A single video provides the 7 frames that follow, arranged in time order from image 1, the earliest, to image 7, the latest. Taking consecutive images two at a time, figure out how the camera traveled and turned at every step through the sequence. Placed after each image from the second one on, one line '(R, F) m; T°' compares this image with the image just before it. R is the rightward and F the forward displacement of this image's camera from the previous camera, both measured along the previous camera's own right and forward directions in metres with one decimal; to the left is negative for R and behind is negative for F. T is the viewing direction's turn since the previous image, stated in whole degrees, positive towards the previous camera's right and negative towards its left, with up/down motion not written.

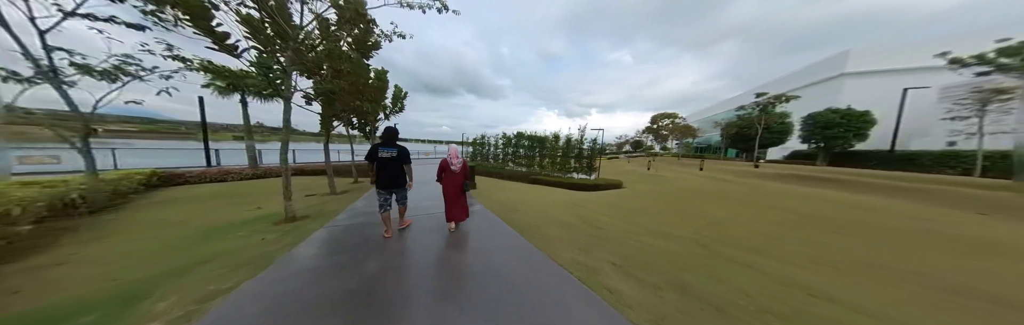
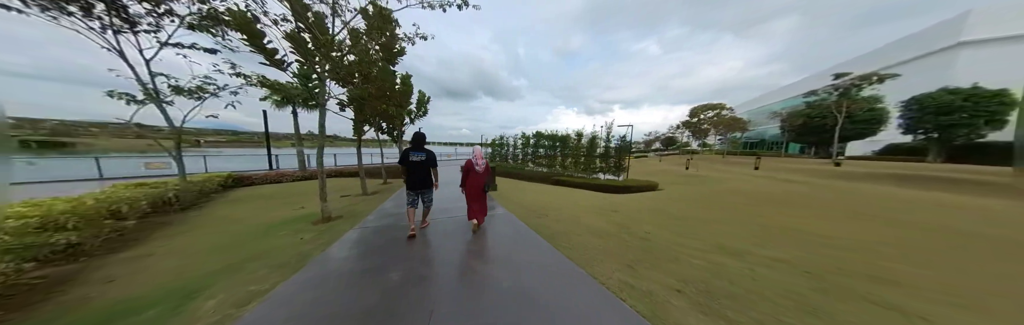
(-0.1, +0.2) m; -6°
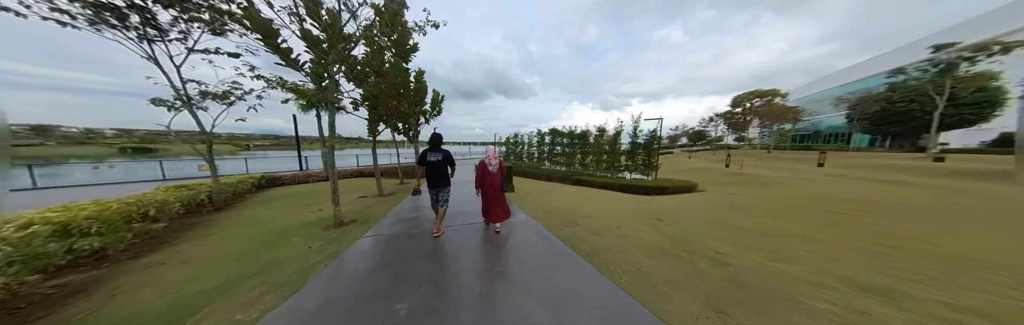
(-0.2, +0.4) m; -4°
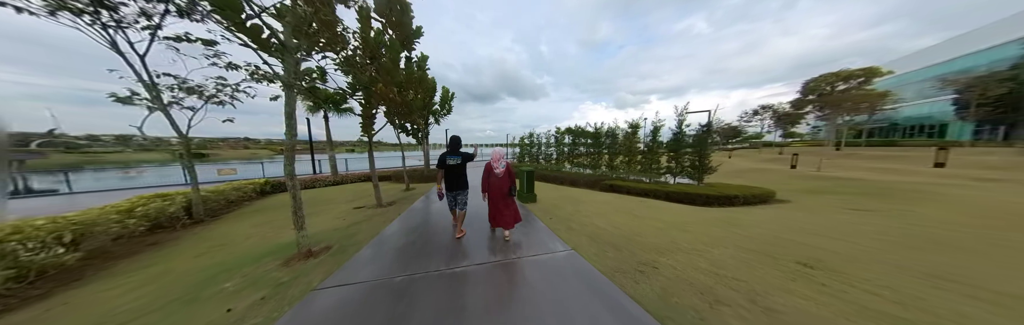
(-0.3, +1.1) m; -4°
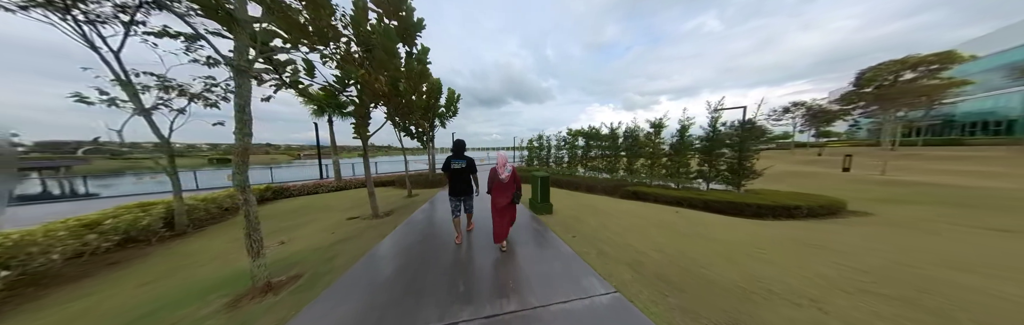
(-0.1, +0.6) m; -2°
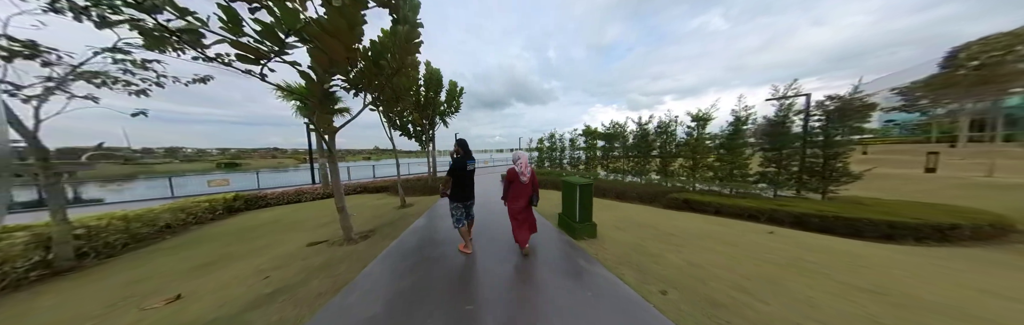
(-0.4, +1.2) m; -1°
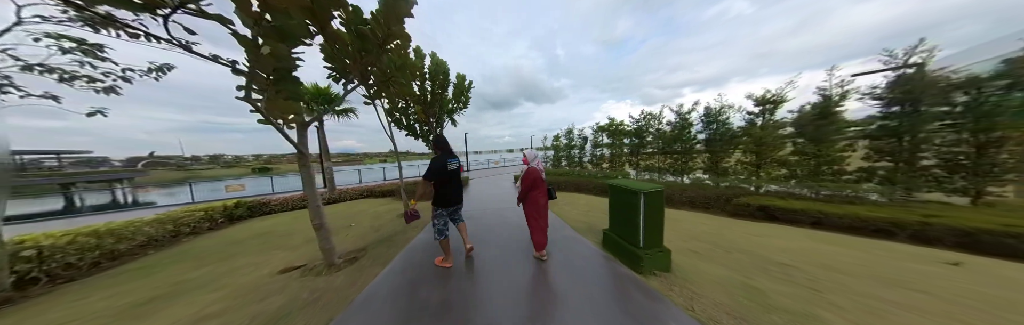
(-0.2, +0.8) m; -3°
